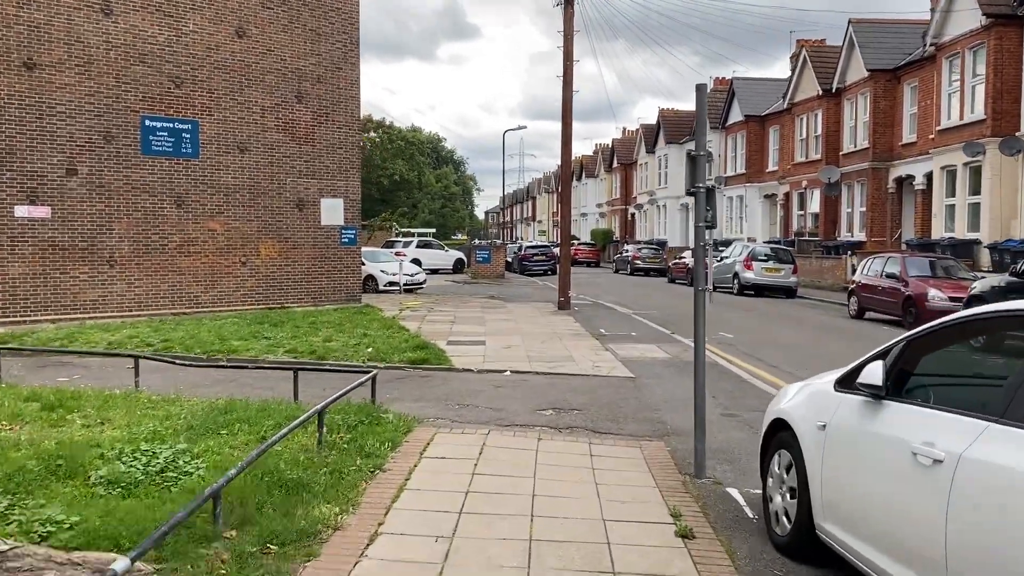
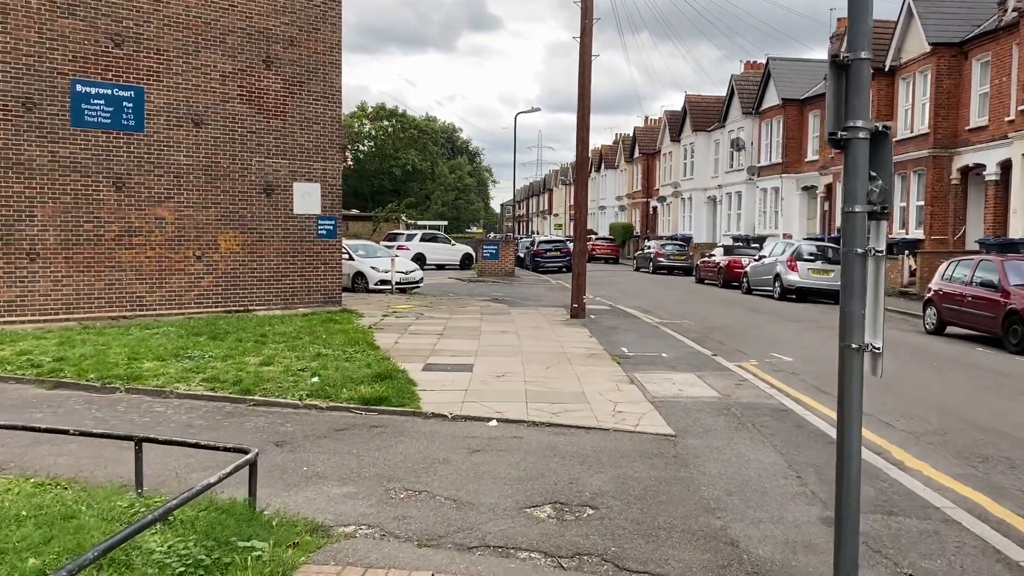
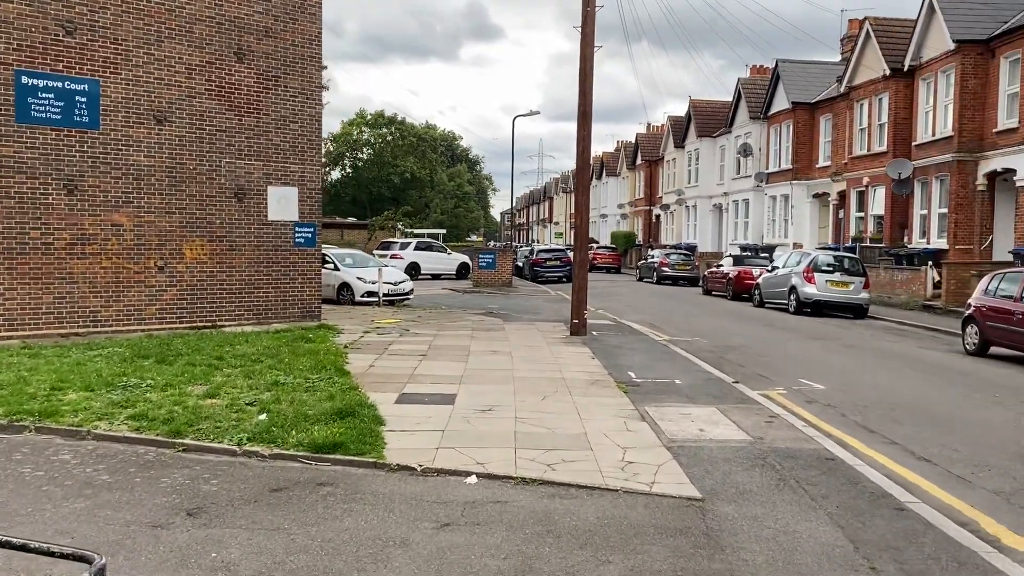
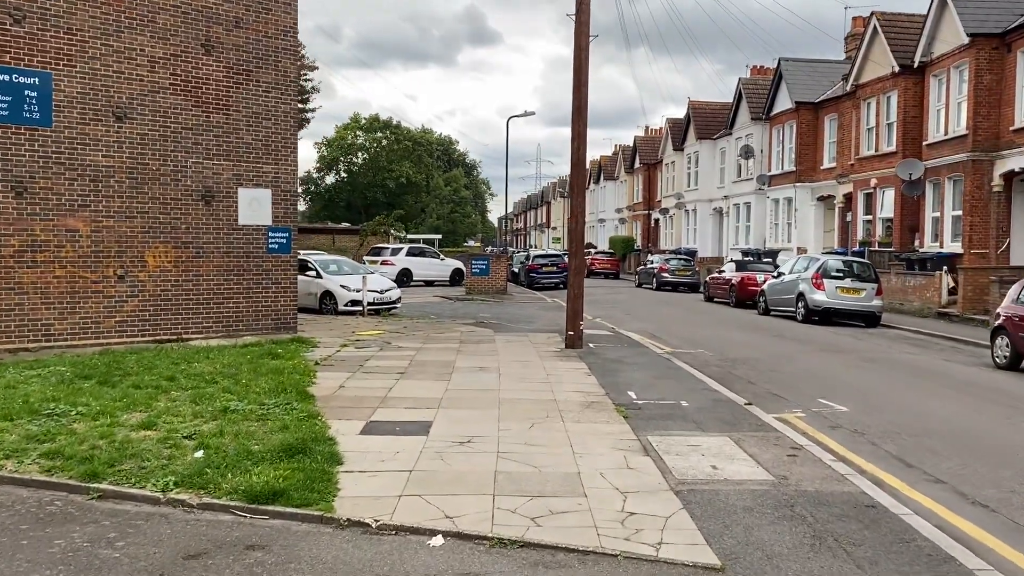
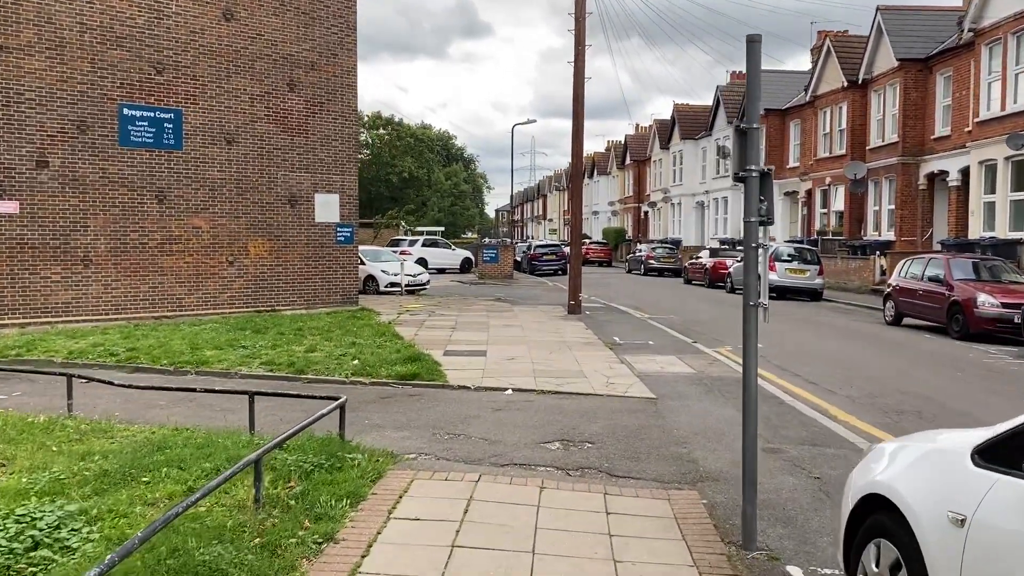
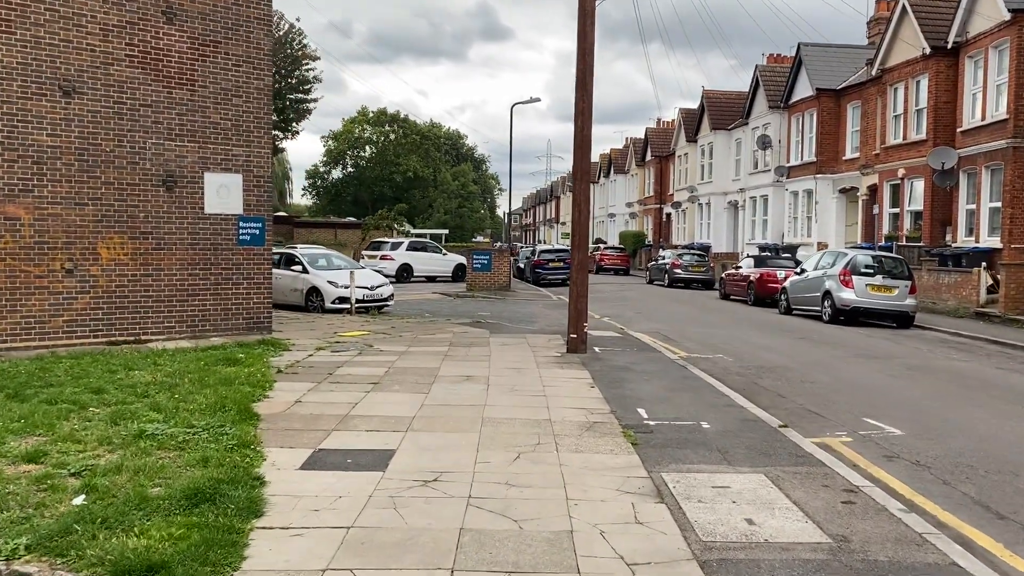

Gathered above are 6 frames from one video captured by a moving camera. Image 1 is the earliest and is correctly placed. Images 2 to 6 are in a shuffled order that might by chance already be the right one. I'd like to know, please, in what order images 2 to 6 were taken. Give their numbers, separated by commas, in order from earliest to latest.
5, 2, 3, 4, 6
